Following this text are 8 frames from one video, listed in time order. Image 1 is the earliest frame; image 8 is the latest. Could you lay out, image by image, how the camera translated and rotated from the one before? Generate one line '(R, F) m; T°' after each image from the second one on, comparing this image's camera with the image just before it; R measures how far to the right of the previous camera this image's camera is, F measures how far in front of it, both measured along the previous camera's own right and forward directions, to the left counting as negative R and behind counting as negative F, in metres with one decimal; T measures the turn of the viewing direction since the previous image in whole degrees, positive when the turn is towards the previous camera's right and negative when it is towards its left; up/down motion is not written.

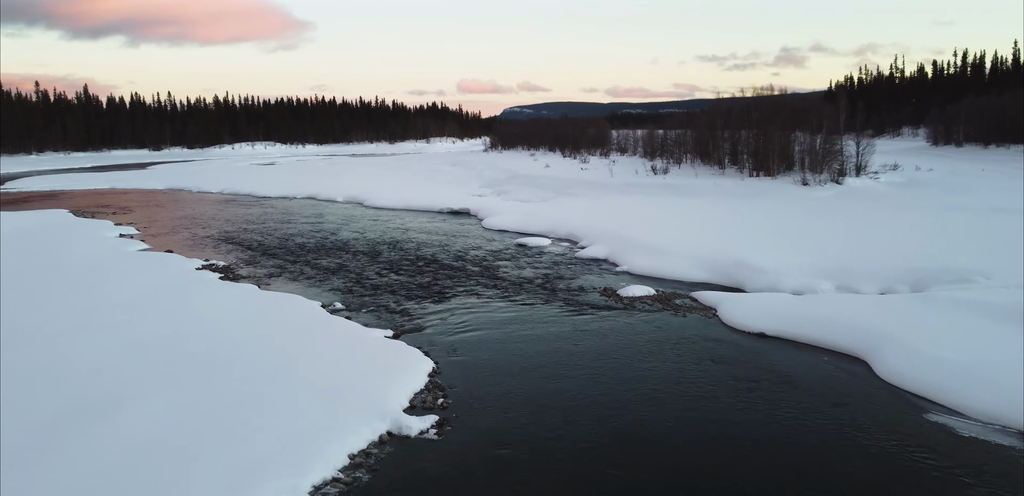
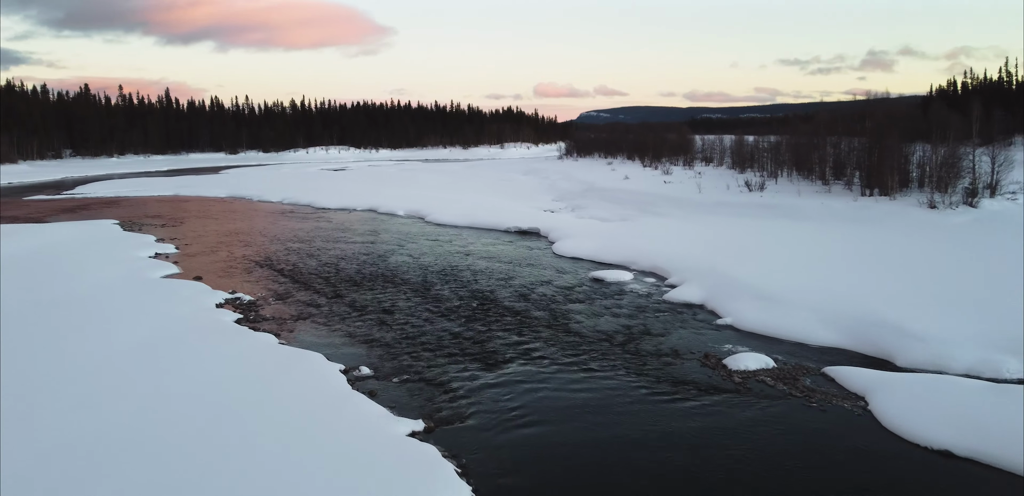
(0.0, +1.8) m; -5°
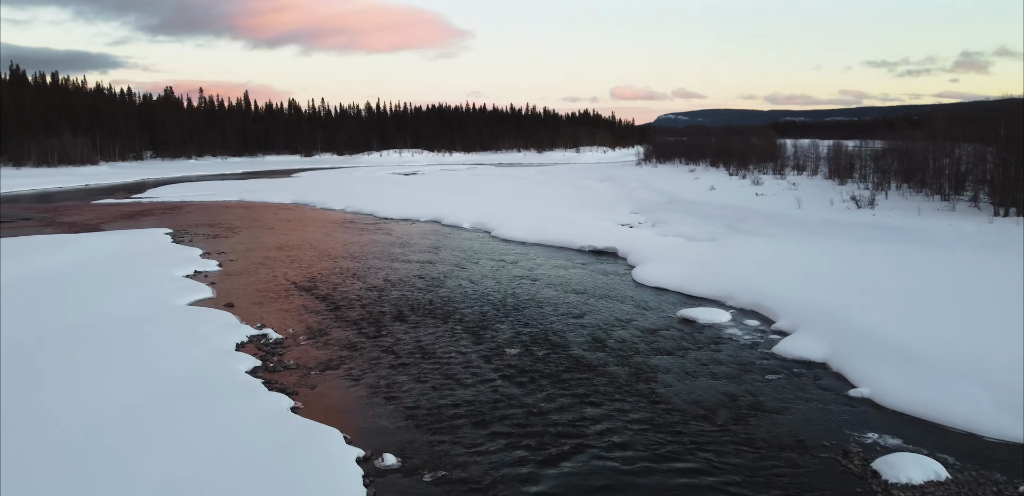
(0.0, +1.6) m; -5°
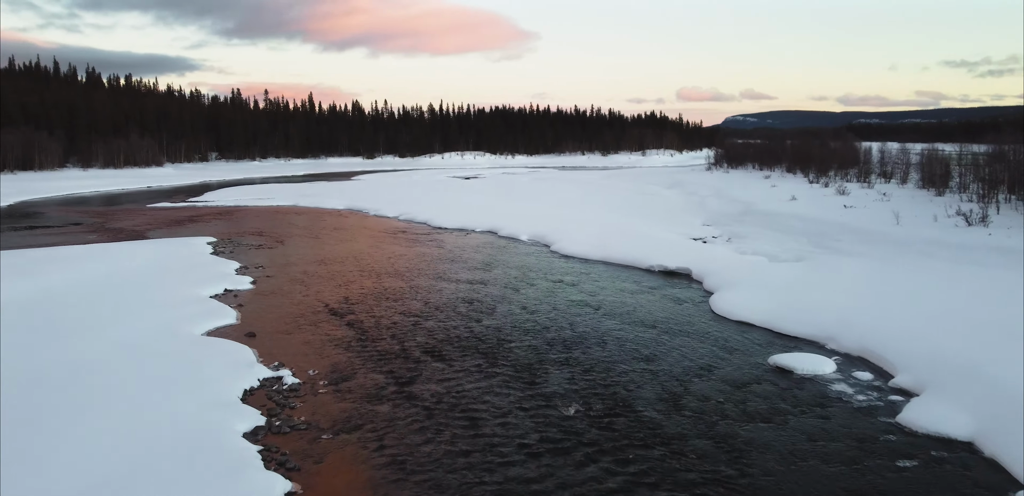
(0.0, +1.3) m; -4°
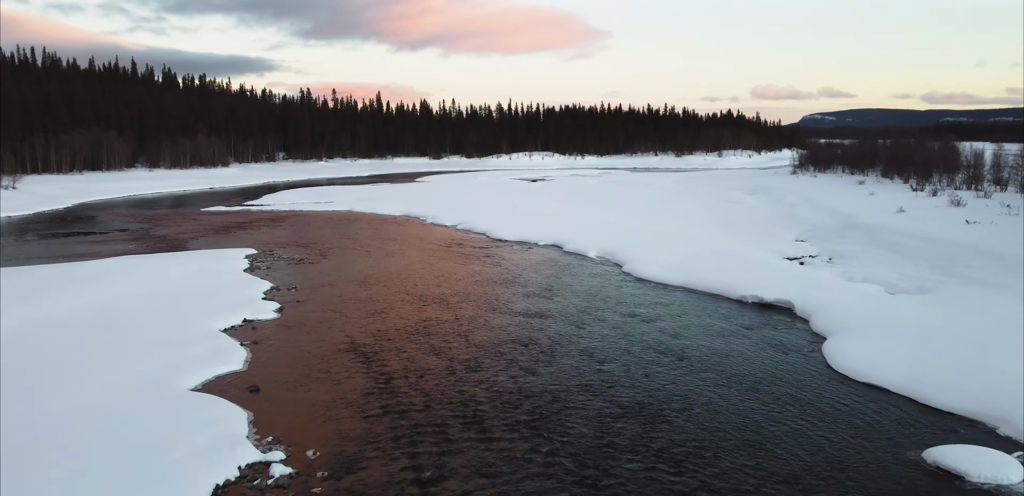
(0.0, +1.8) m; -5°
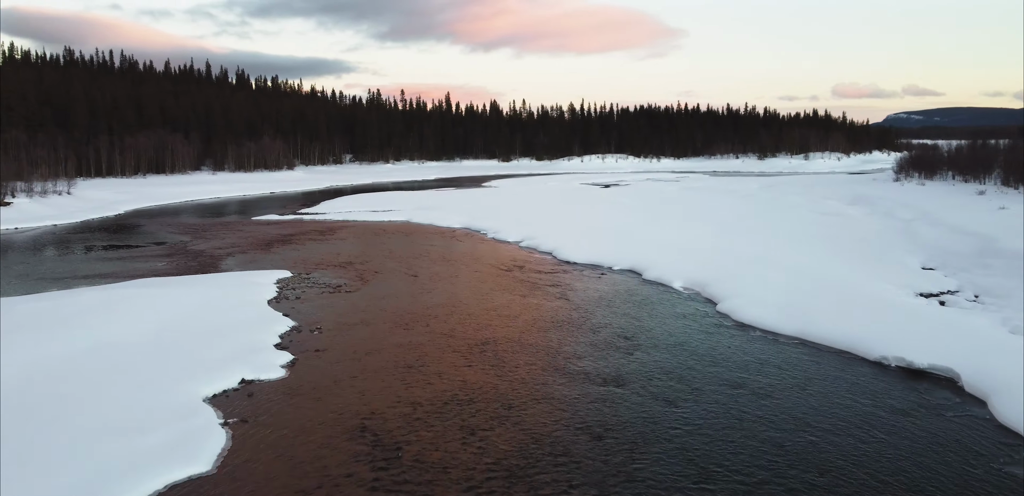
(0.0, +2.2) m; -5°
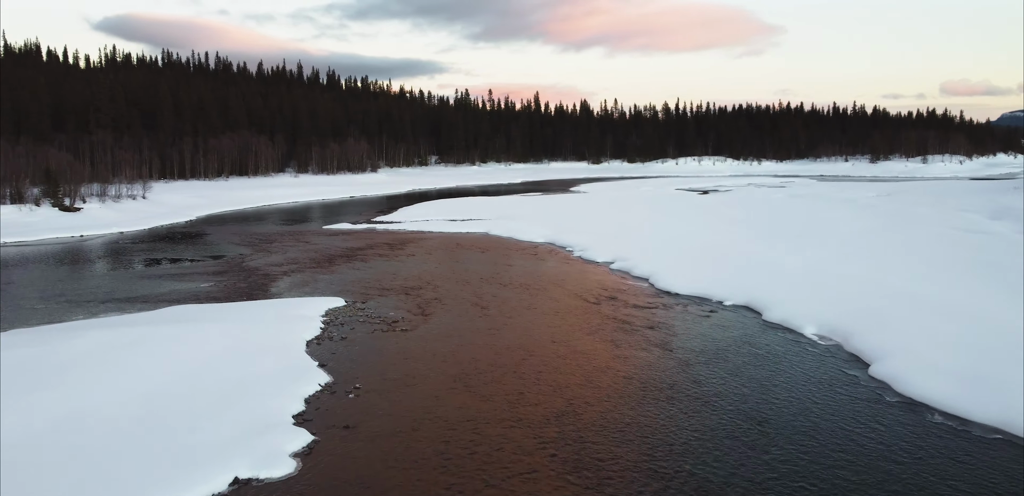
(0.0, +2.2) m; -6°
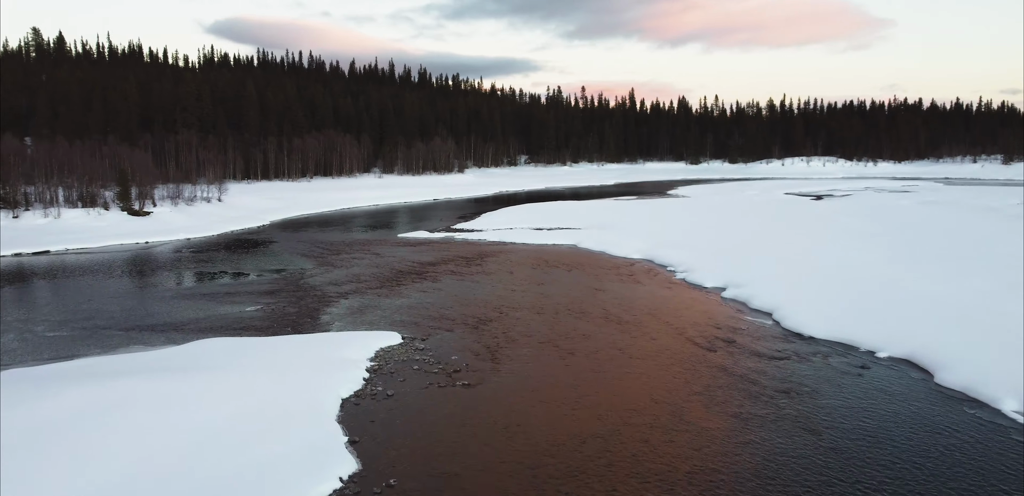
(0.0, +2.2) m; -6°
